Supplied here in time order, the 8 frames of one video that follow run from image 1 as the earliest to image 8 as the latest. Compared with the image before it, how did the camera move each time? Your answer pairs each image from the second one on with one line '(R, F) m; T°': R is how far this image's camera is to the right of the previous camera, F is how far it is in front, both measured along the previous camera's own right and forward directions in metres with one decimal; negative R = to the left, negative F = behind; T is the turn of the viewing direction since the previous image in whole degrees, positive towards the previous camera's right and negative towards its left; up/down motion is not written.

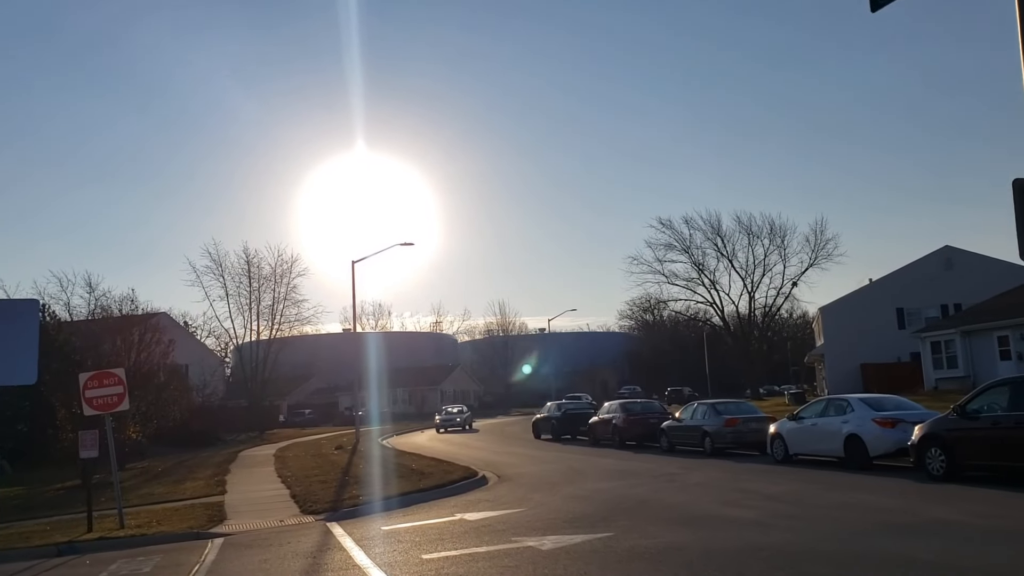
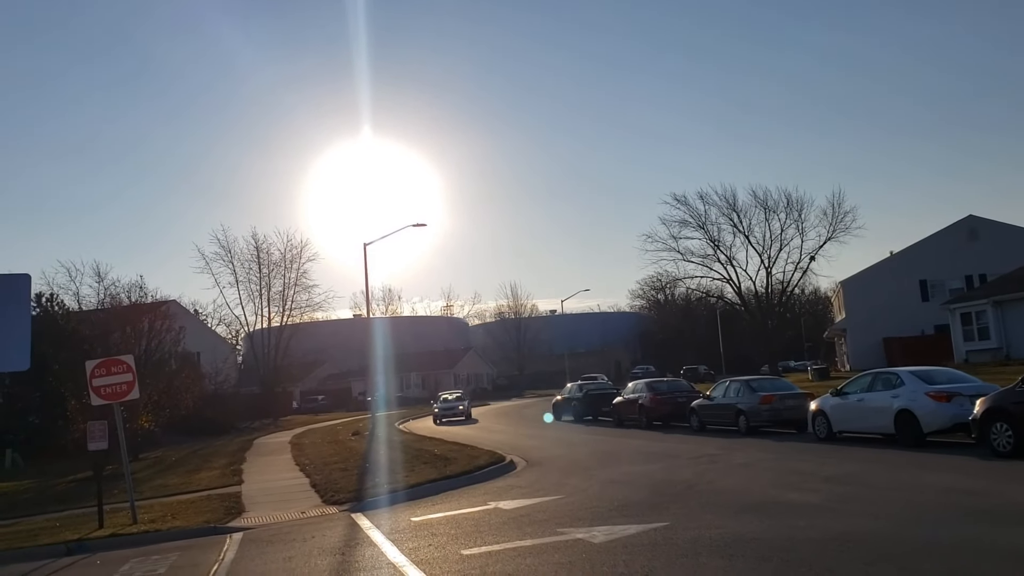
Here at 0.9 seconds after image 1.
(-0.4, +1.0) m; -1°
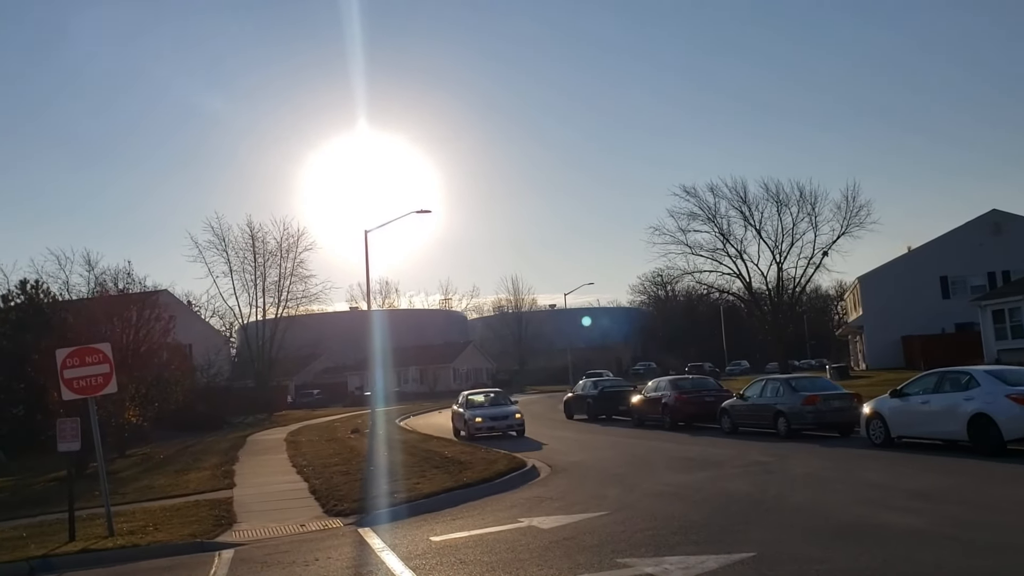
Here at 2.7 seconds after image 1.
(-0.5, +1.9) m; 0°
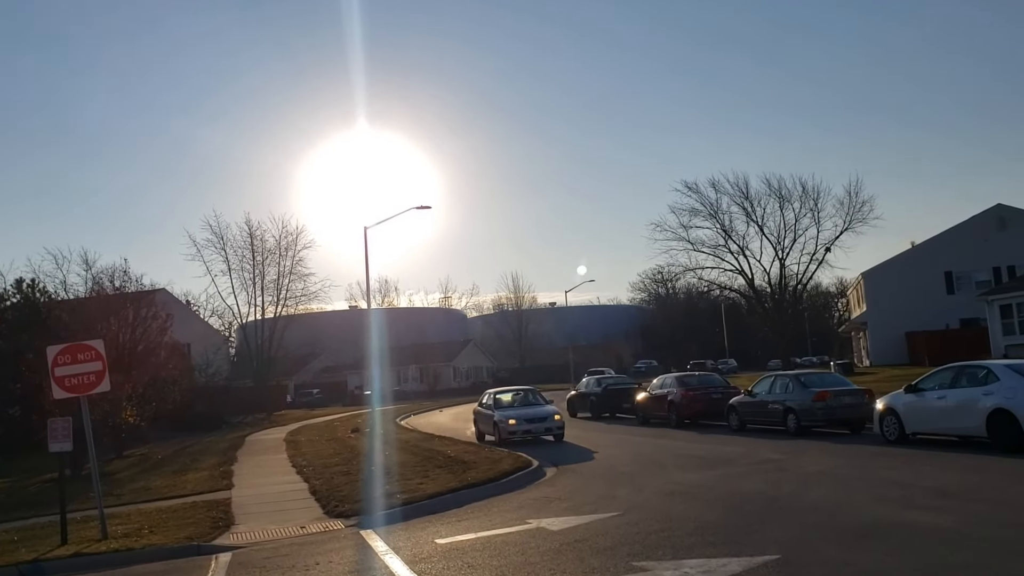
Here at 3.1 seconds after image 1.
(-0.1, +0.4) m; 0°
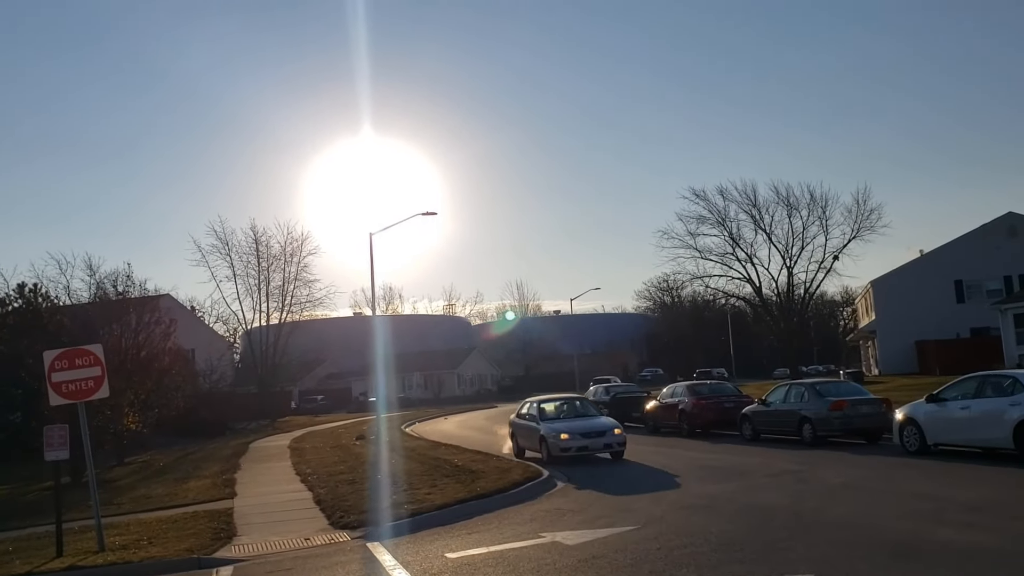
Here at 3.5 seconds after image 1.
(-0.1, +0.4) m; 0°
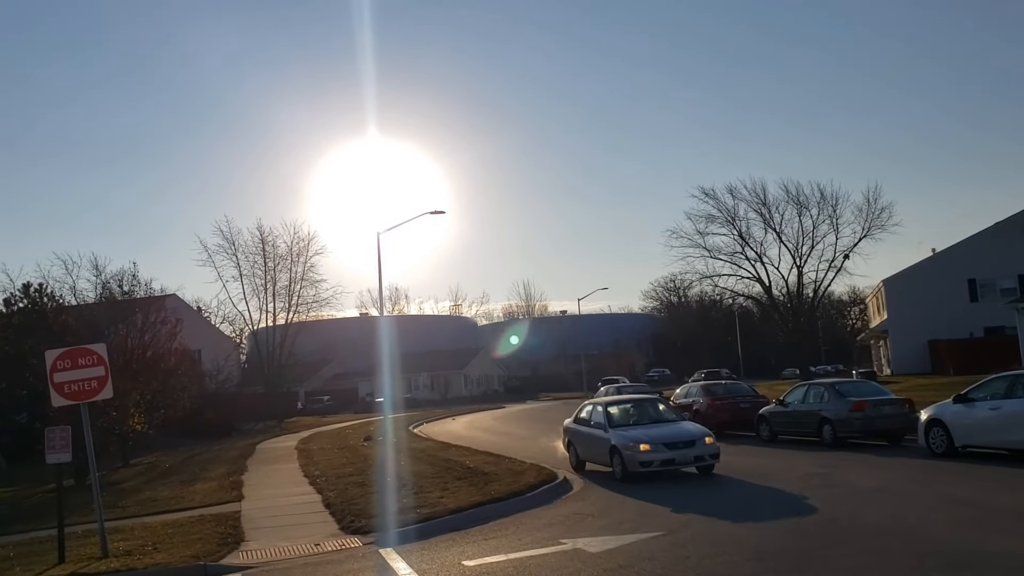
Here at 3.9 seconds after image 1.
(-0.2, +0.4) m; 0°
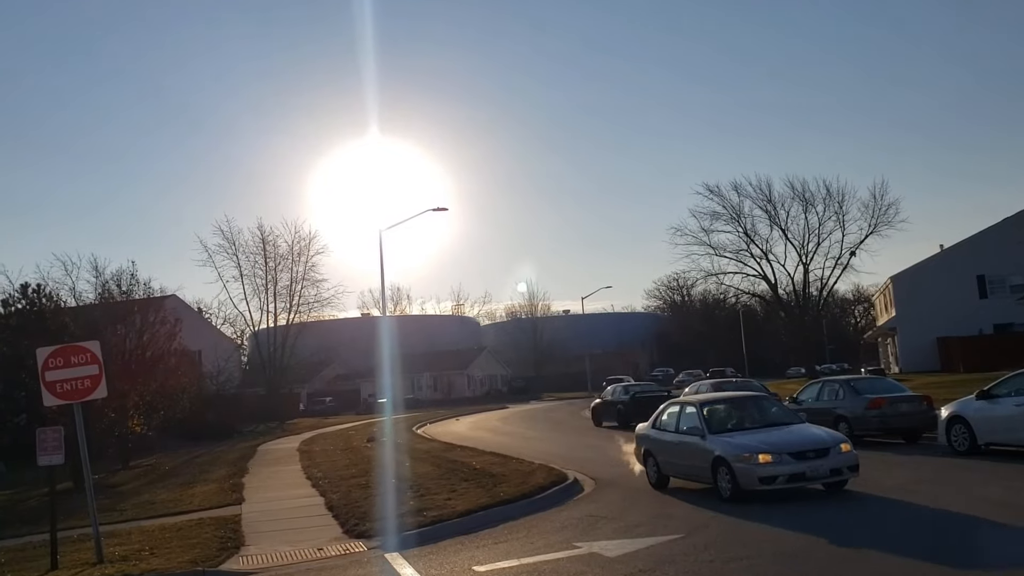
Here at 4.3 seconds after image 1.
(-0.1, +0.5) m; 0°
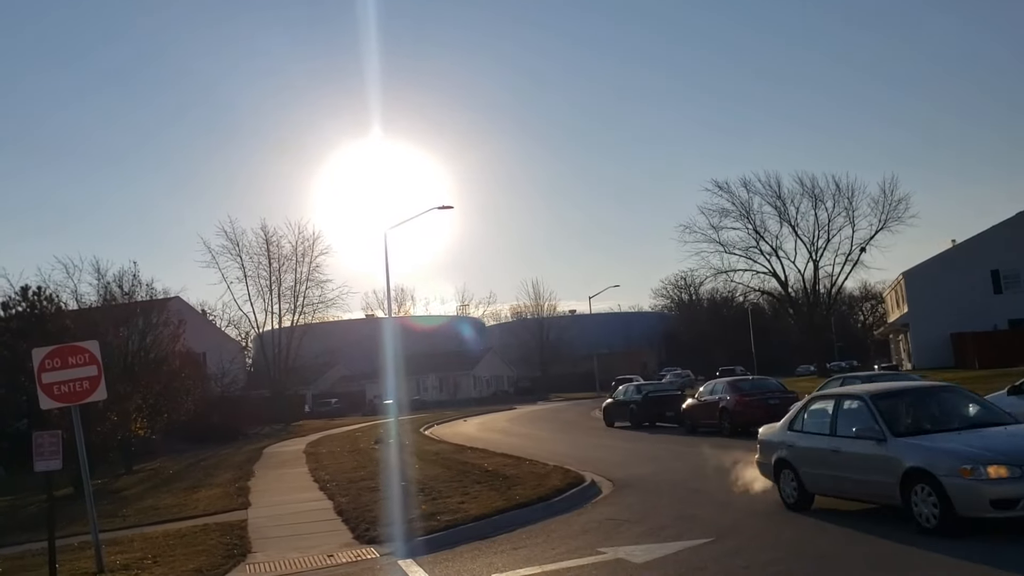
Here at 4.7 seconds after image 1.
(-0.1, +0.5) m; 0°
